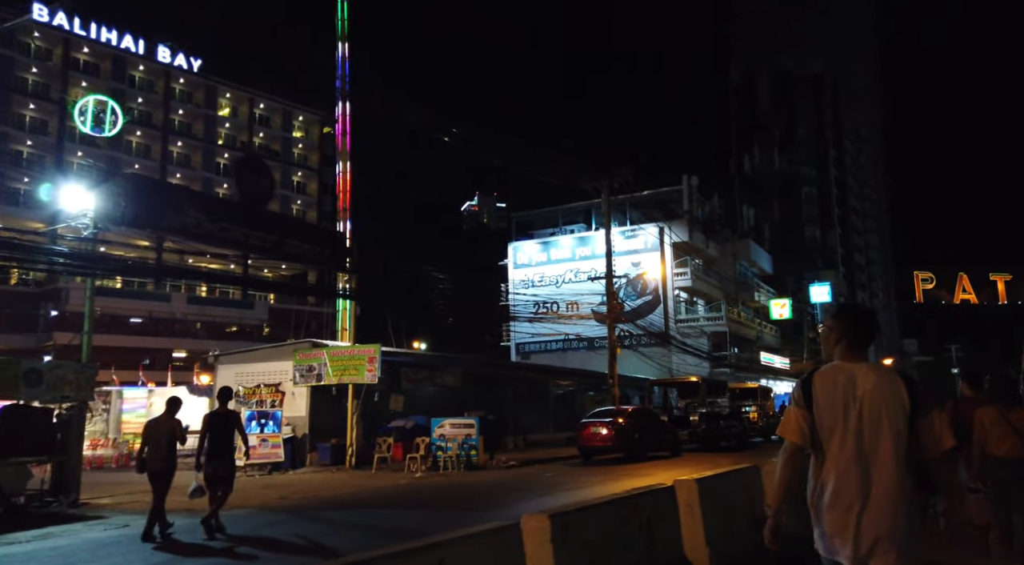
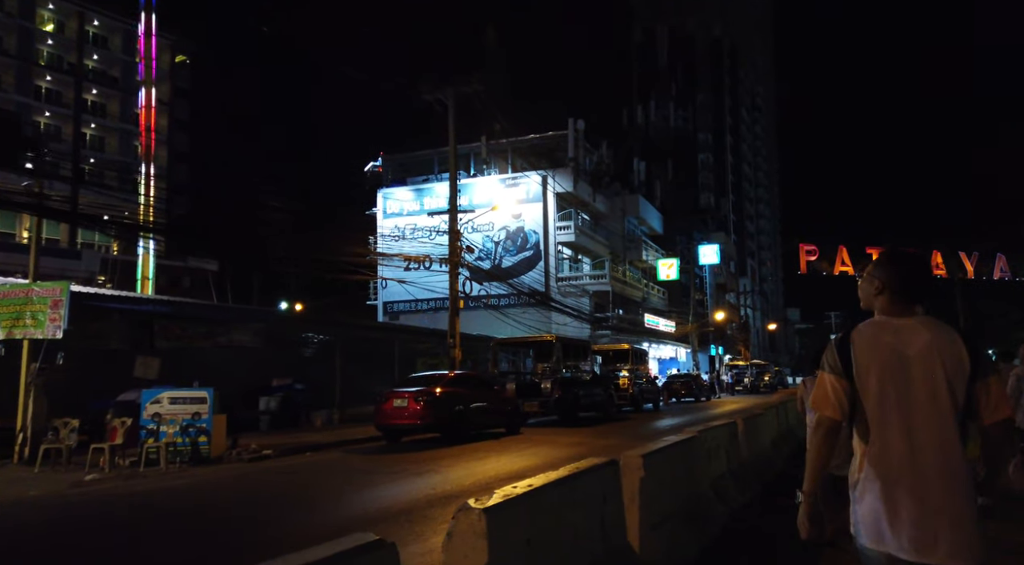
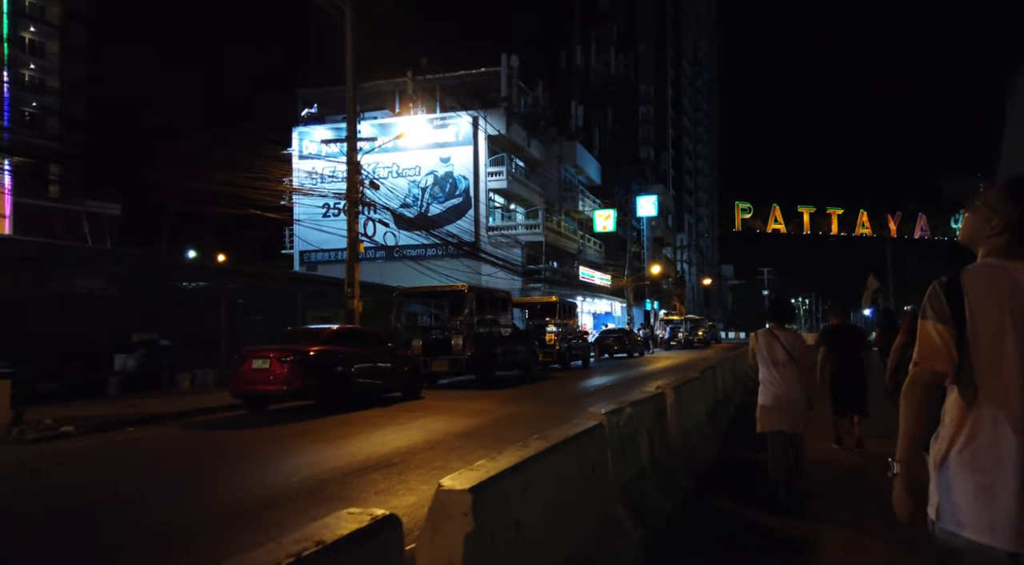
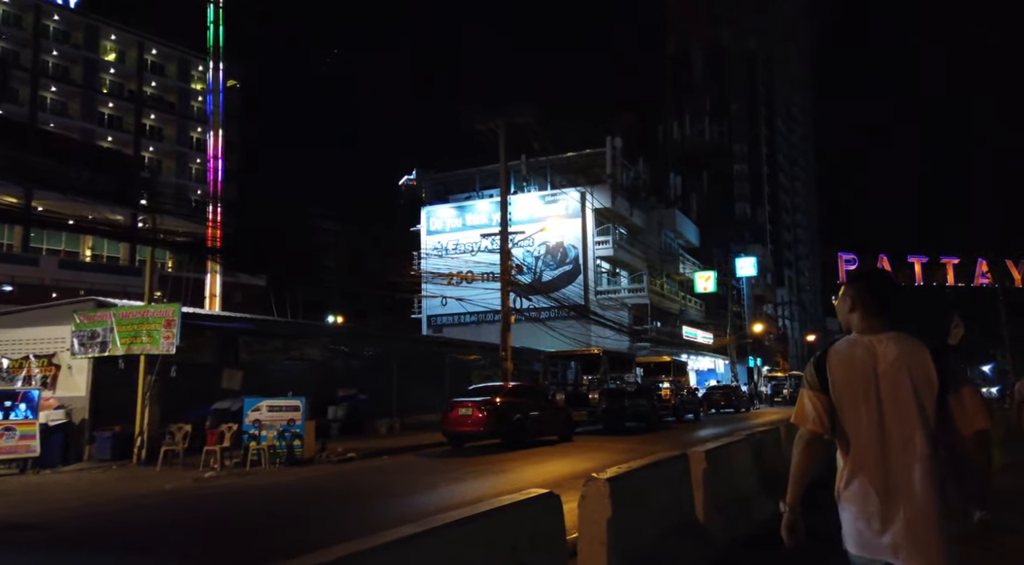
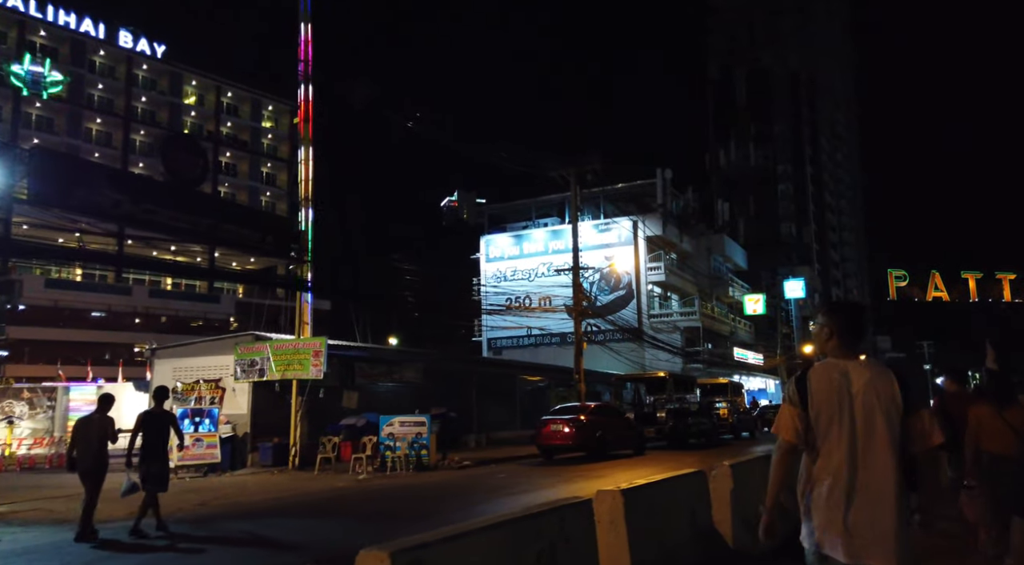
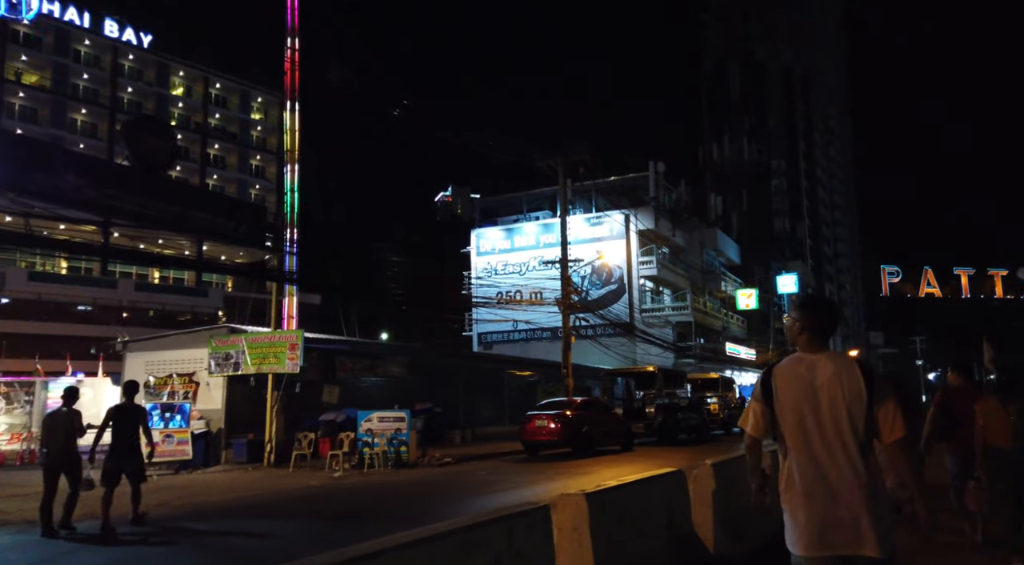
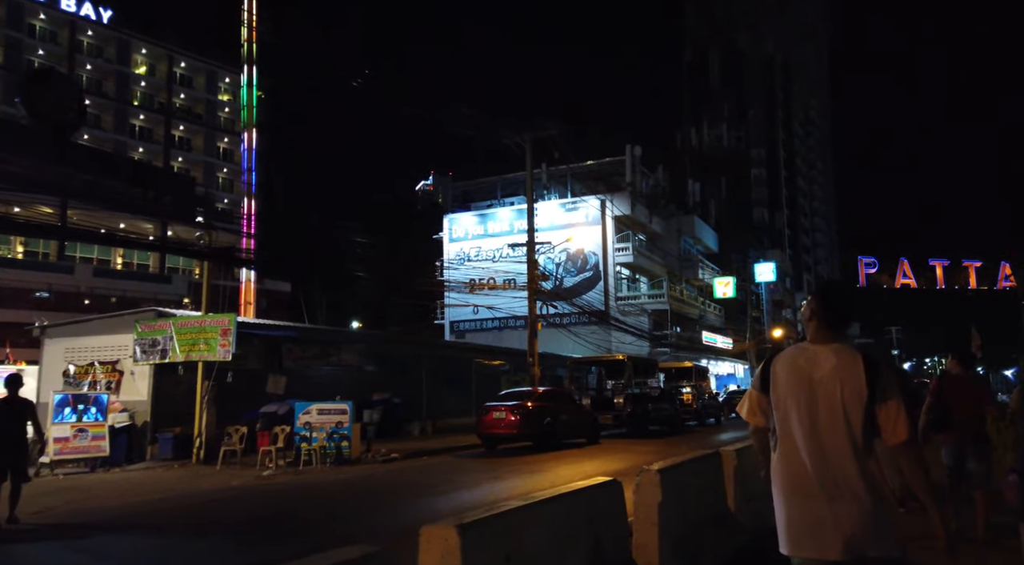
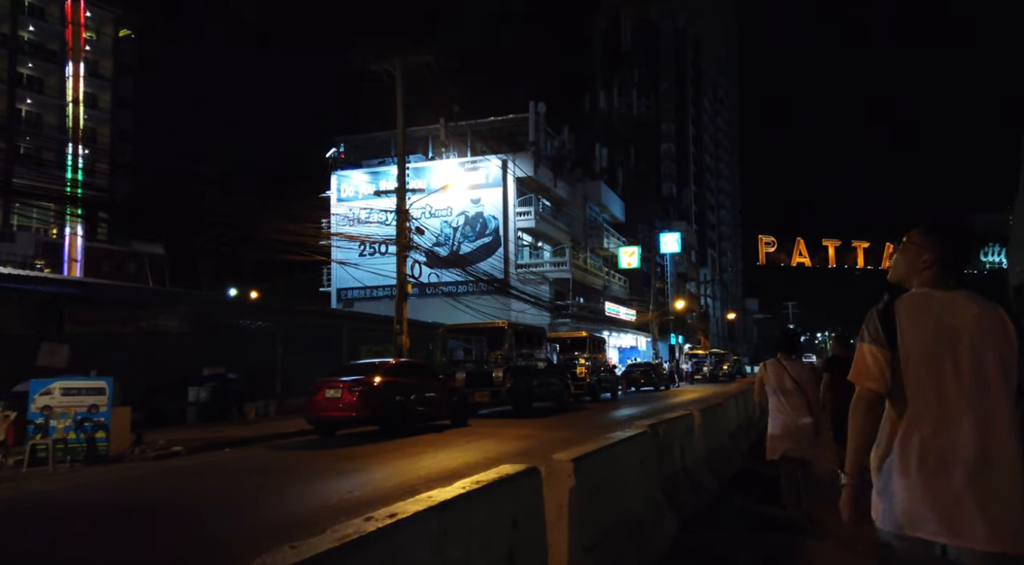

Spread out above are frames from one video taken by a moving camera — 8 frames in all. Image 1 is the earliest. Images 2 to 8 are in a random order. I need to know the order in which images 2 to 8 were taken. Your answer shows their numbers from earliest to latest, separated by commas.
5, 6, 7, 4, 2, 8, 3
